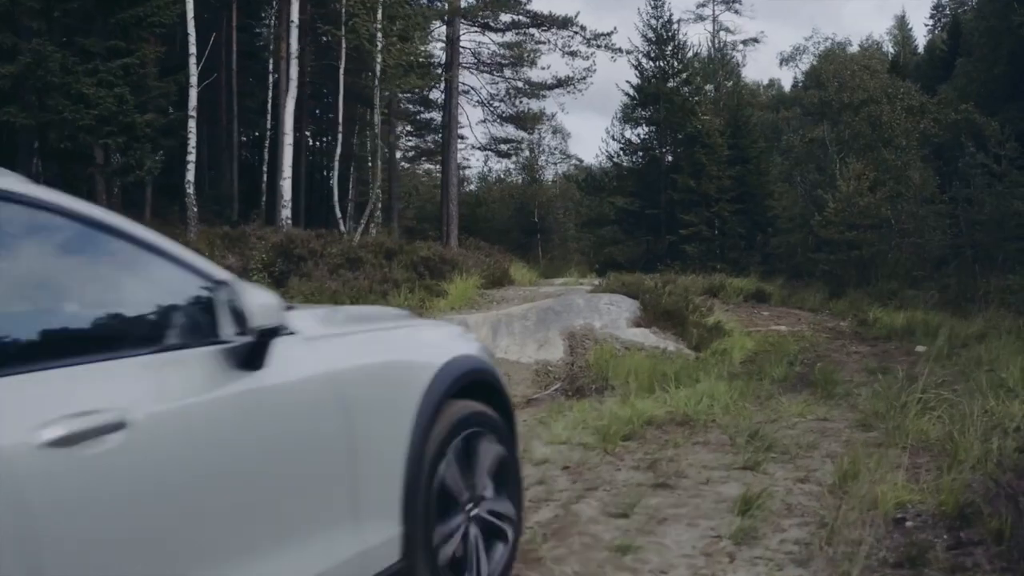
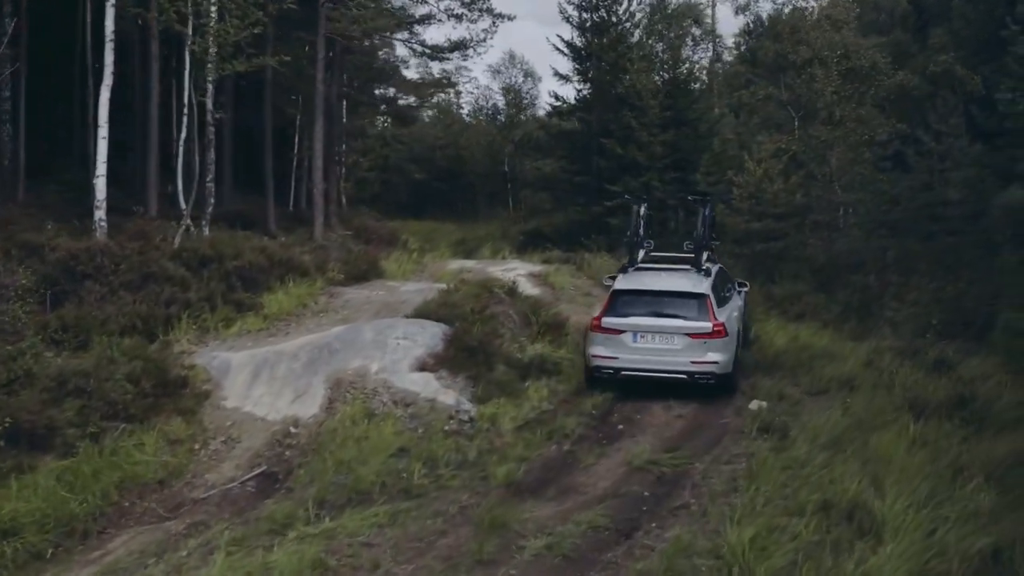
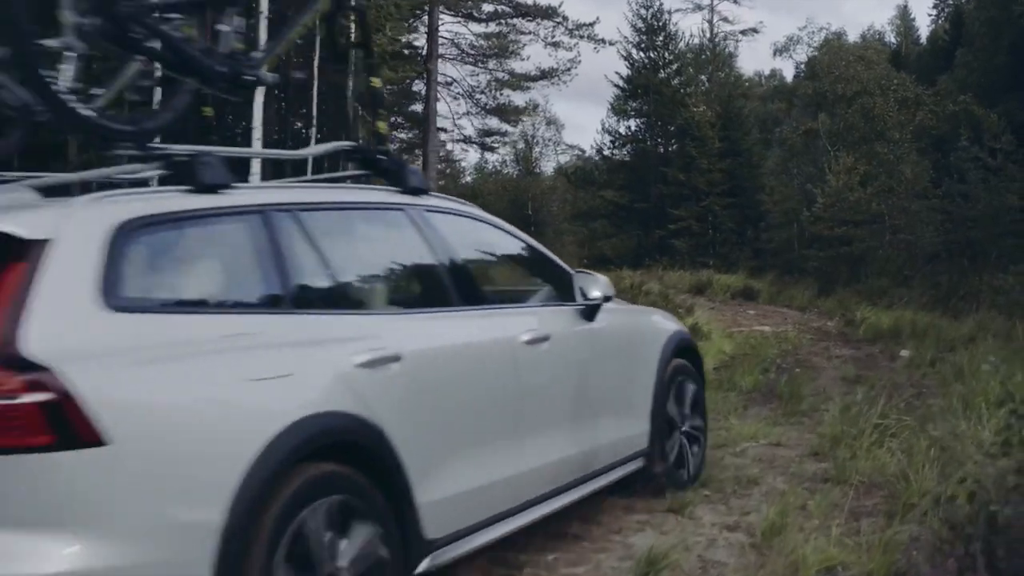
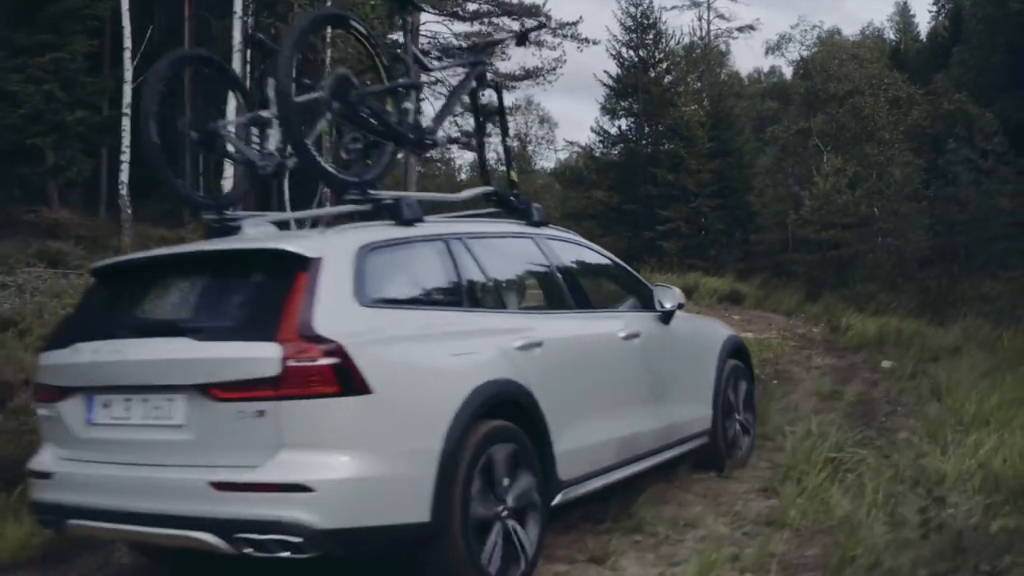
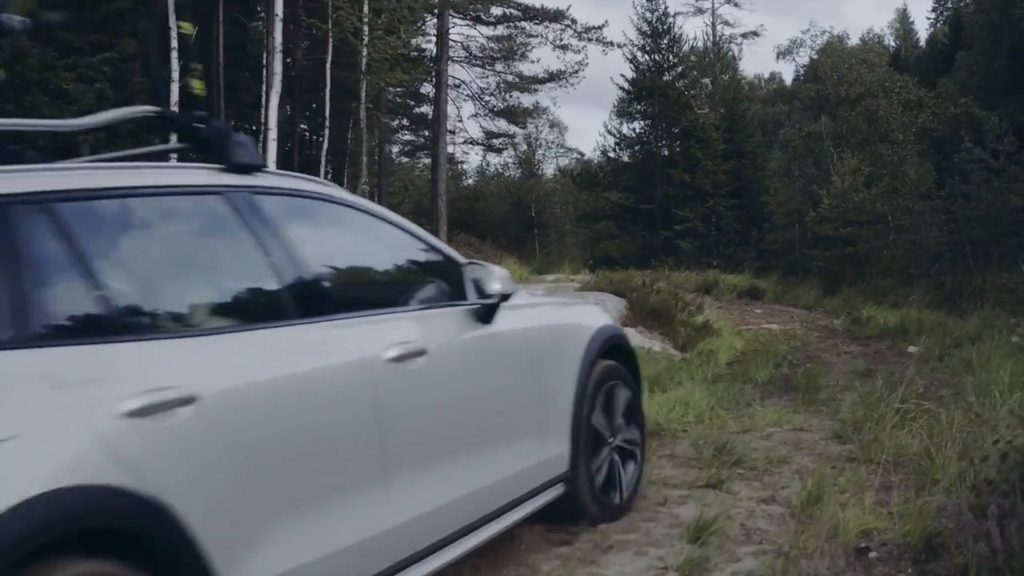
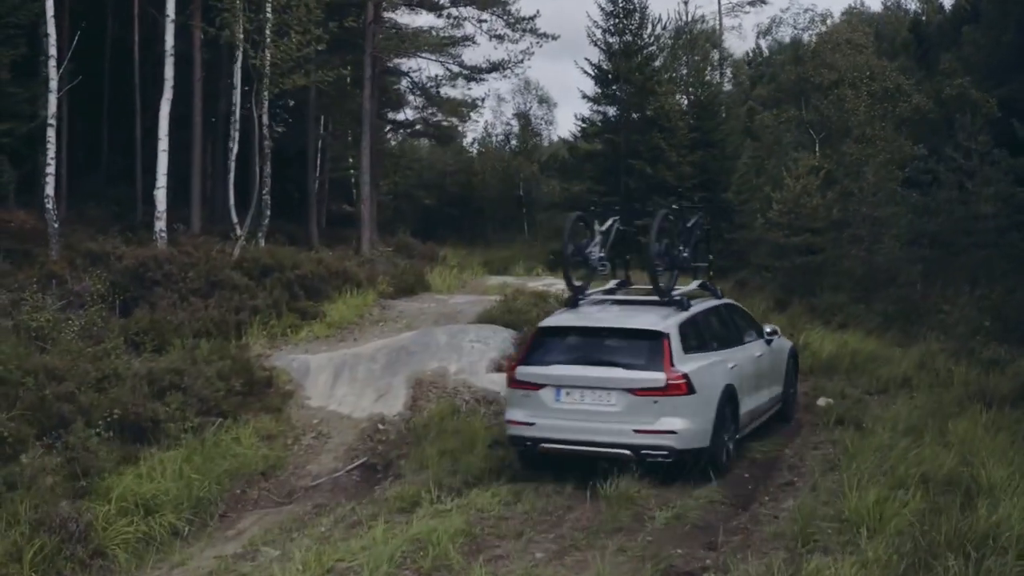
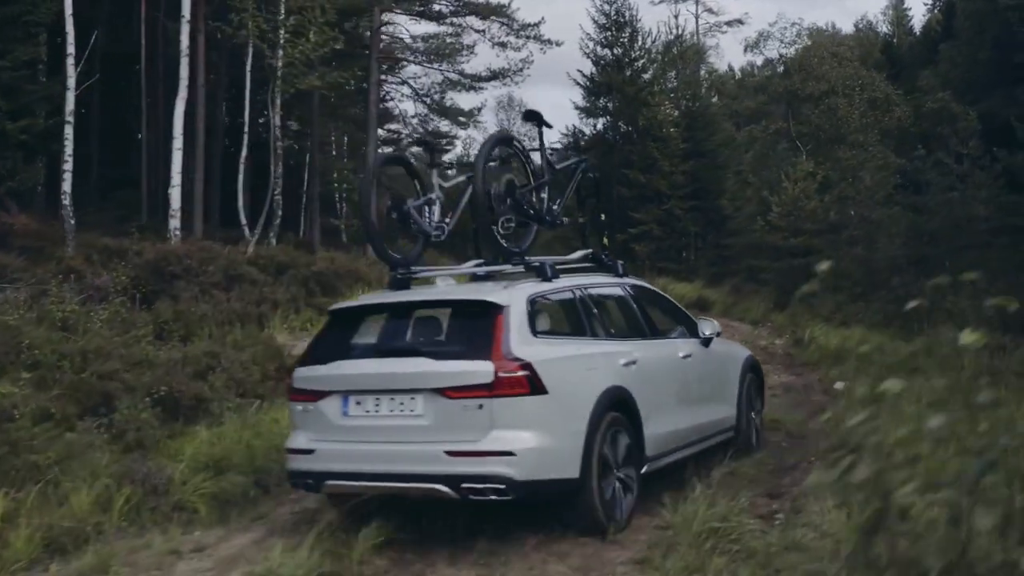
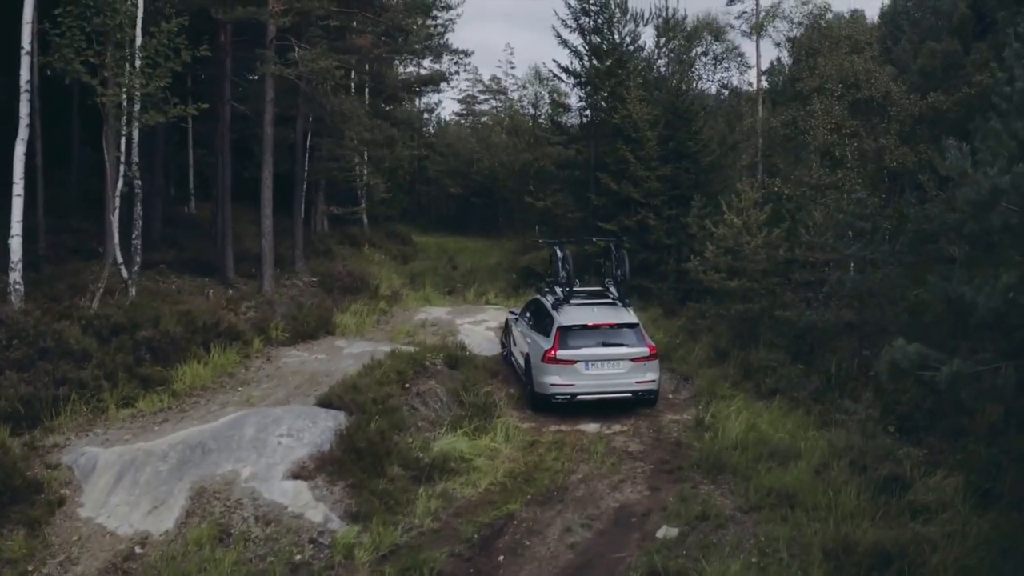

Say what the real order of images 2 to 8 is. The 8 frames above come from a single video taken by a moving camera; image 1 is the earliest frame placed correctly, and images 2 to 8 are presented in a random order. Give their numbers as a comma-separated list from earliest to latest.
5, 3, 4, 7, 6, 2, 8
